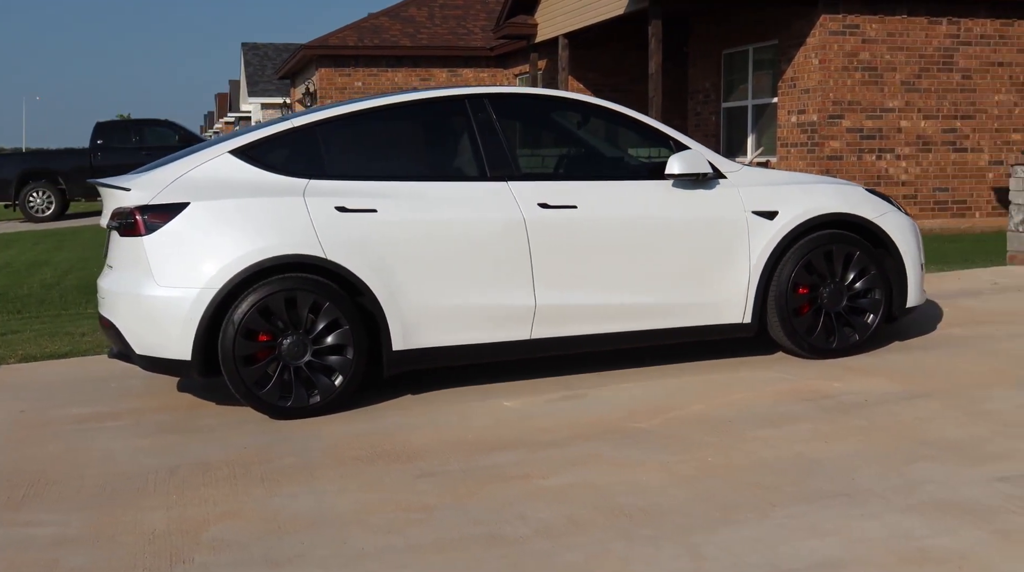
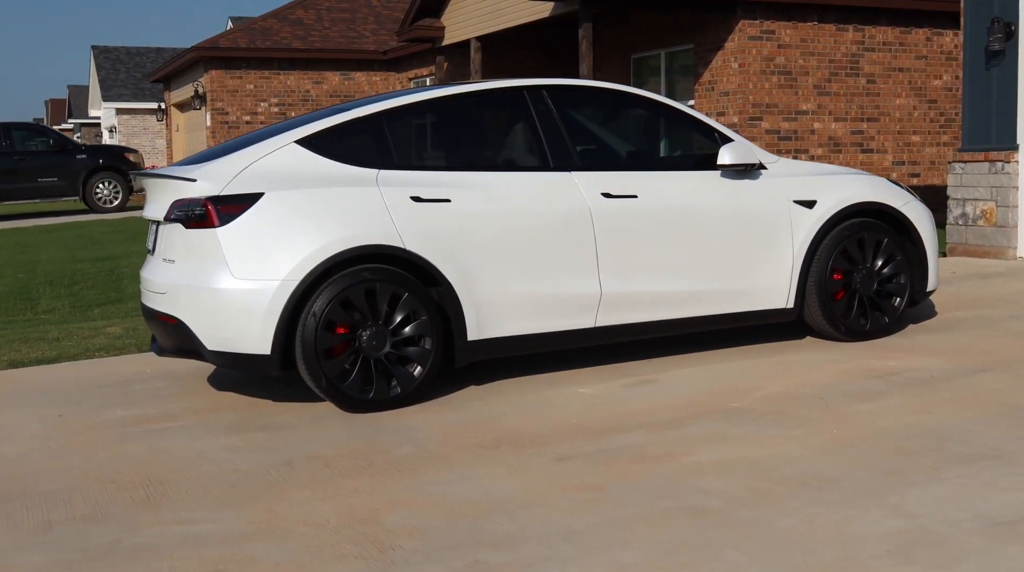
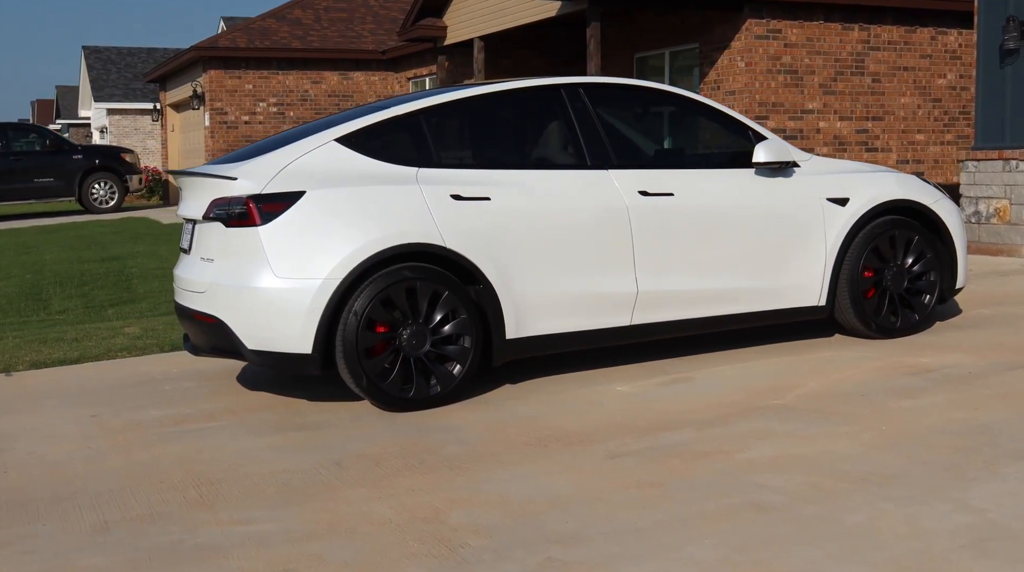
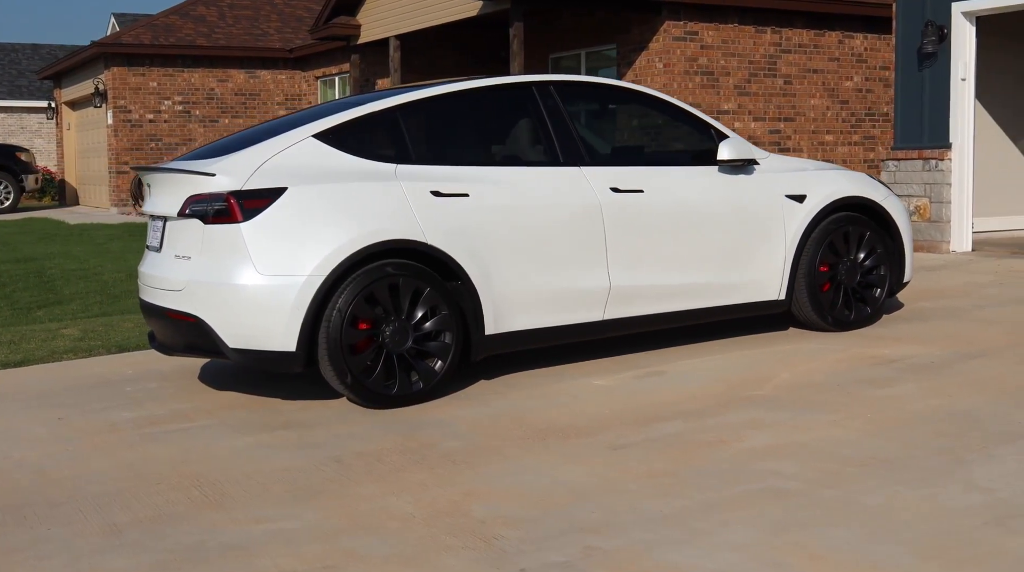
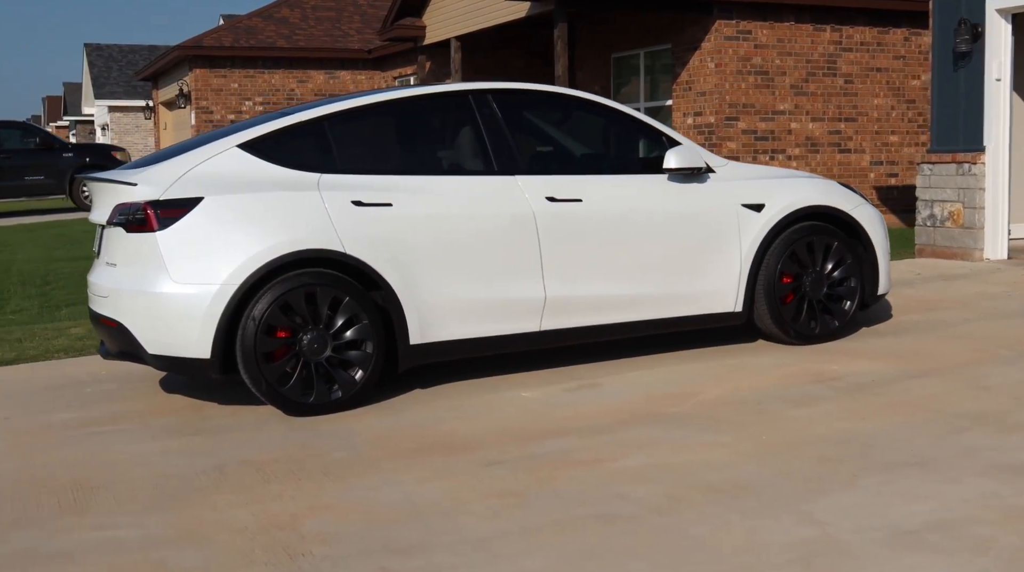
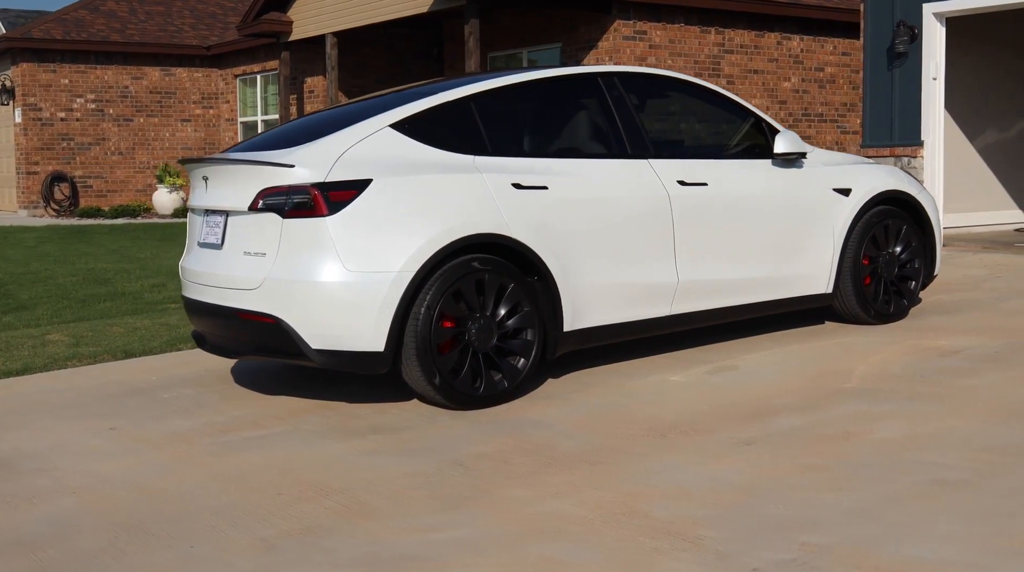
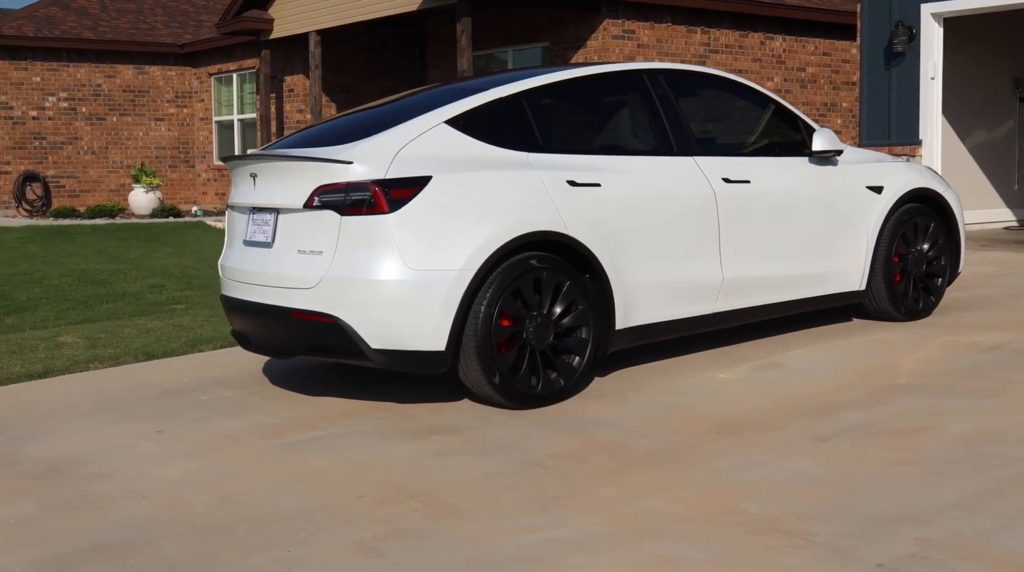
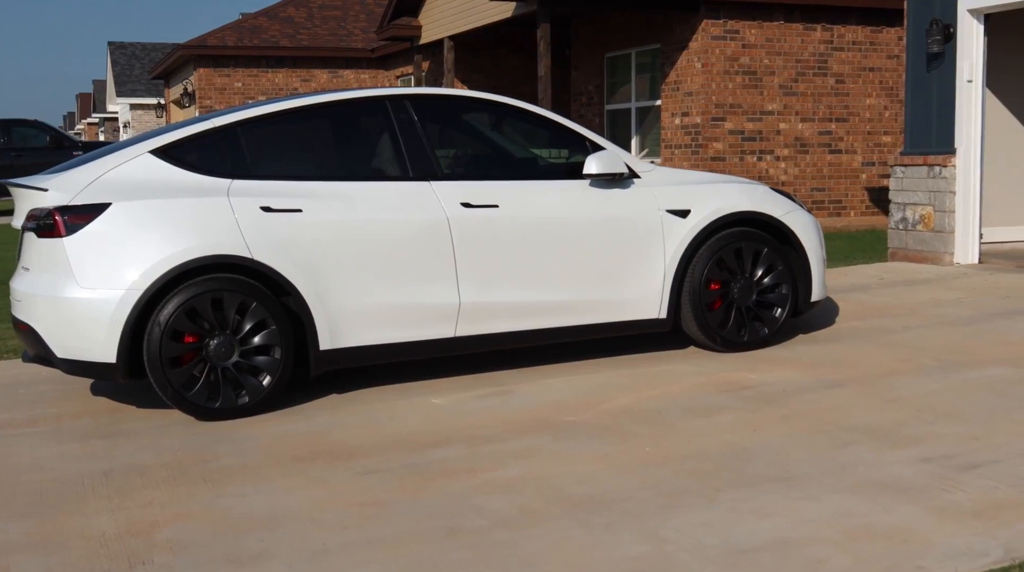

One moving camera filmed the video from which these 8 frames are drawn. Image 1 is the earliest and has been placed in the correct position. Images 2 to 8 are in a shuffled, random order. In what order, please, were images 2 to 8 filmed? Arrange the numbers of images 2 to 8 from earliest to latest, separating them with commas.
8, 5, 2, 3, 4, 6, 7
